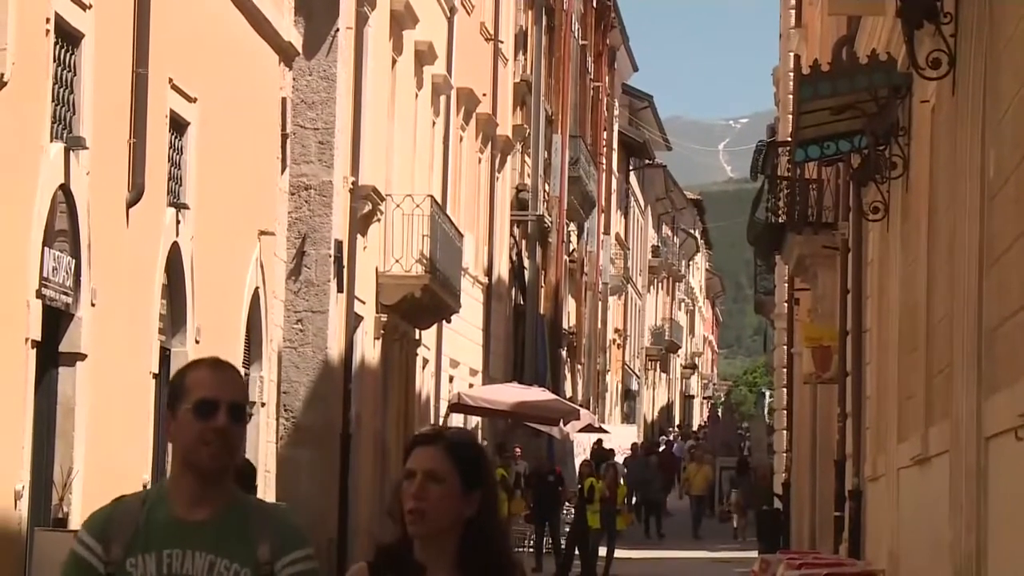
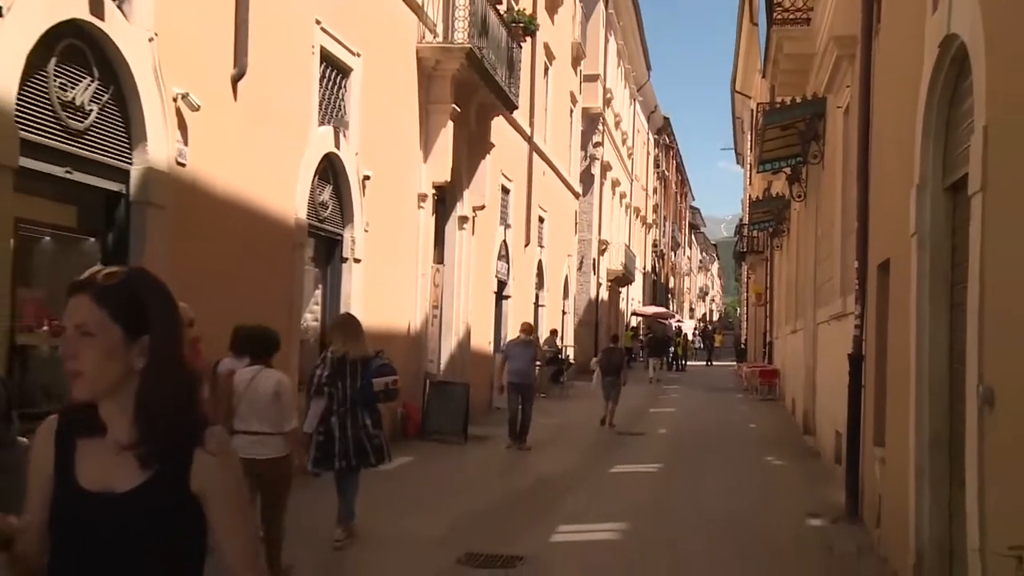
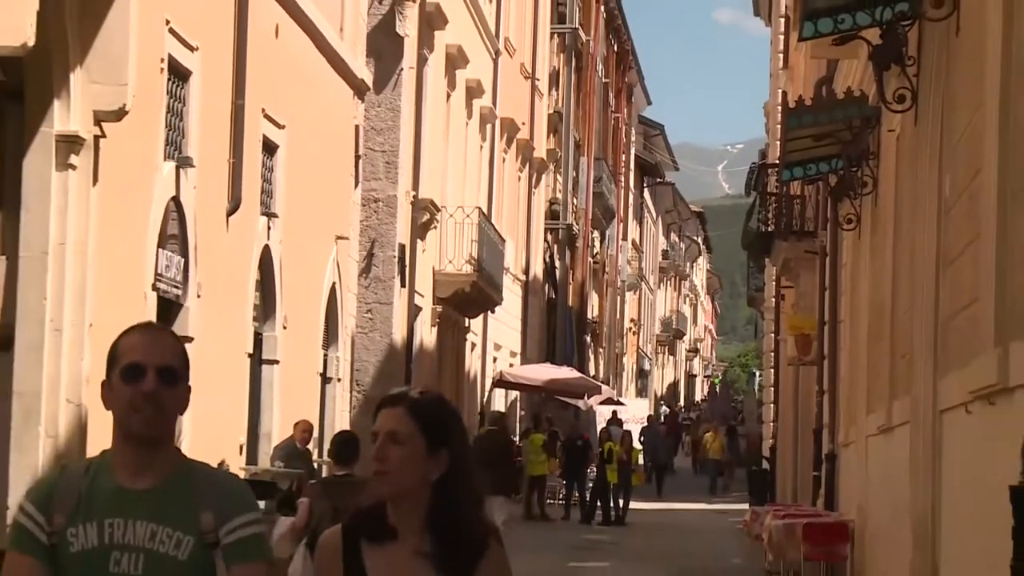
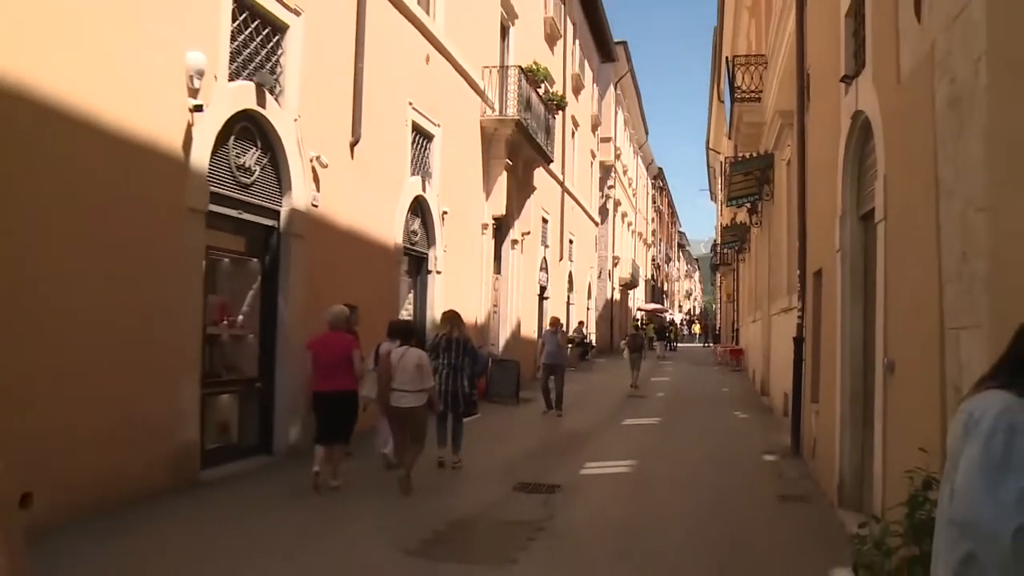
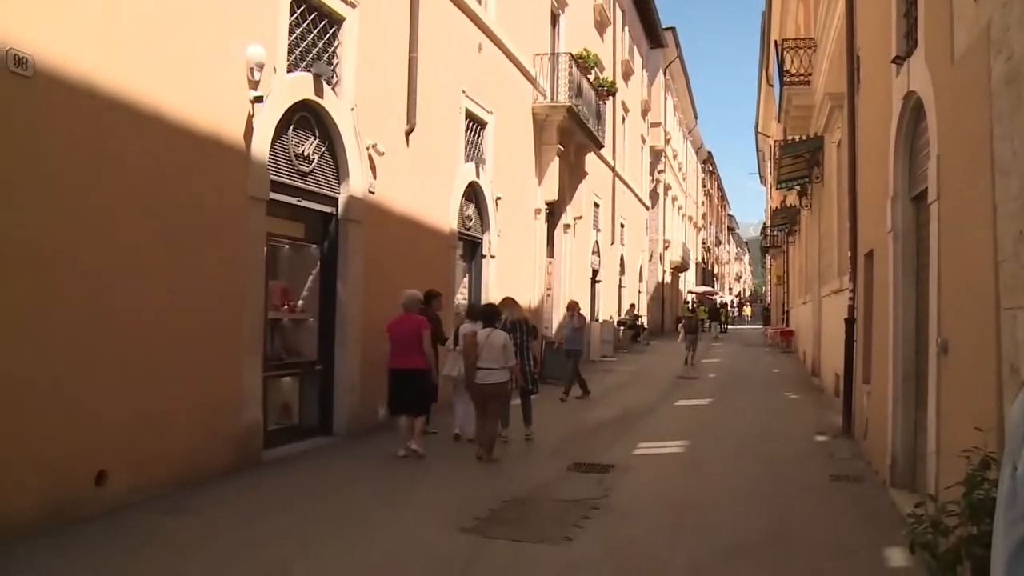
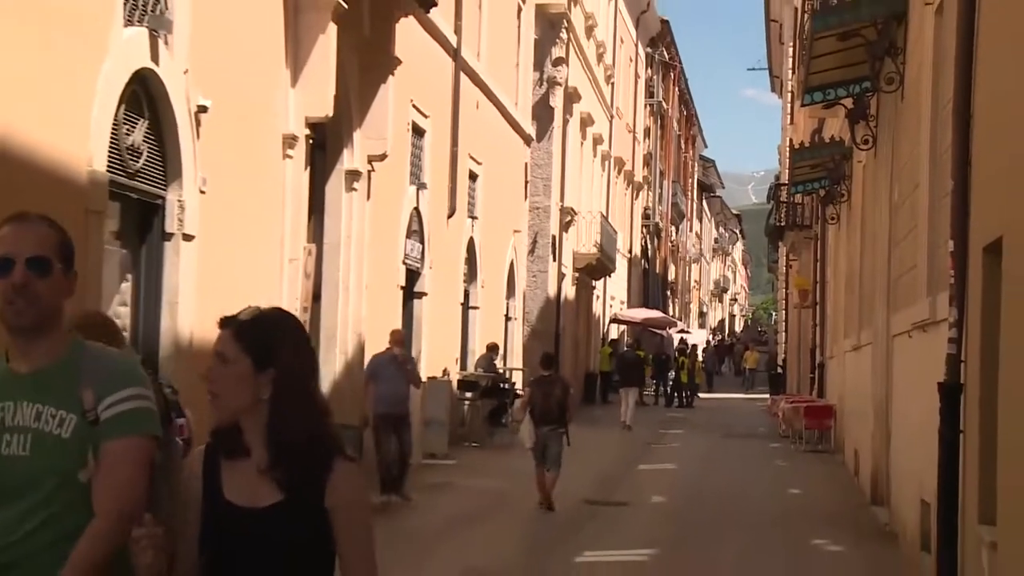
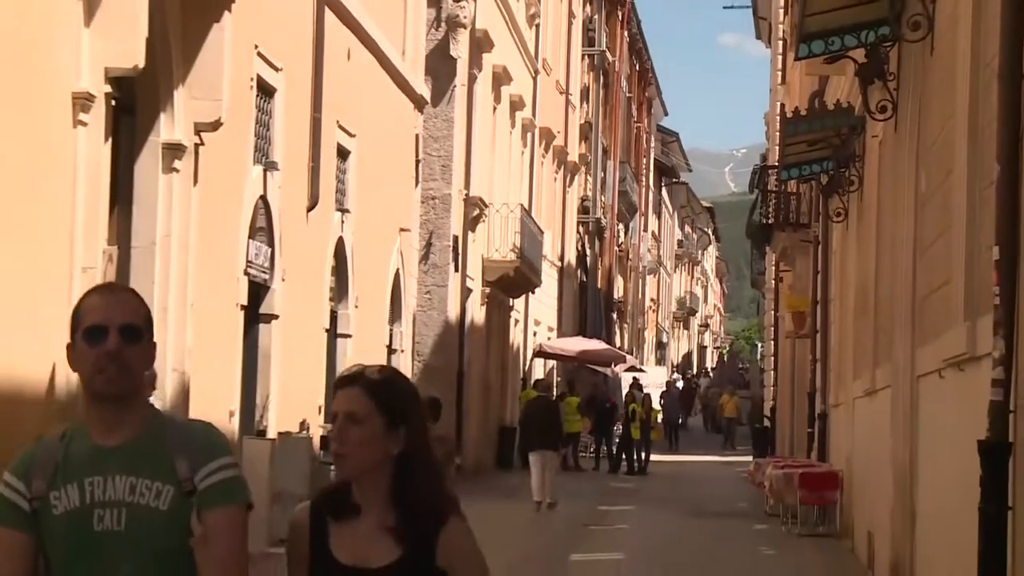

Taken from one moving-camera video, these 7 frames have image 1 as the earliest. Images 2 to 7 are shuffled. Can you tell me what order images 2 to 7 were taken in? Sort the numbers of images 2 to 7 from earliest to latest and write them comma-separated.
3, 7, 6, 2, 4, 5
